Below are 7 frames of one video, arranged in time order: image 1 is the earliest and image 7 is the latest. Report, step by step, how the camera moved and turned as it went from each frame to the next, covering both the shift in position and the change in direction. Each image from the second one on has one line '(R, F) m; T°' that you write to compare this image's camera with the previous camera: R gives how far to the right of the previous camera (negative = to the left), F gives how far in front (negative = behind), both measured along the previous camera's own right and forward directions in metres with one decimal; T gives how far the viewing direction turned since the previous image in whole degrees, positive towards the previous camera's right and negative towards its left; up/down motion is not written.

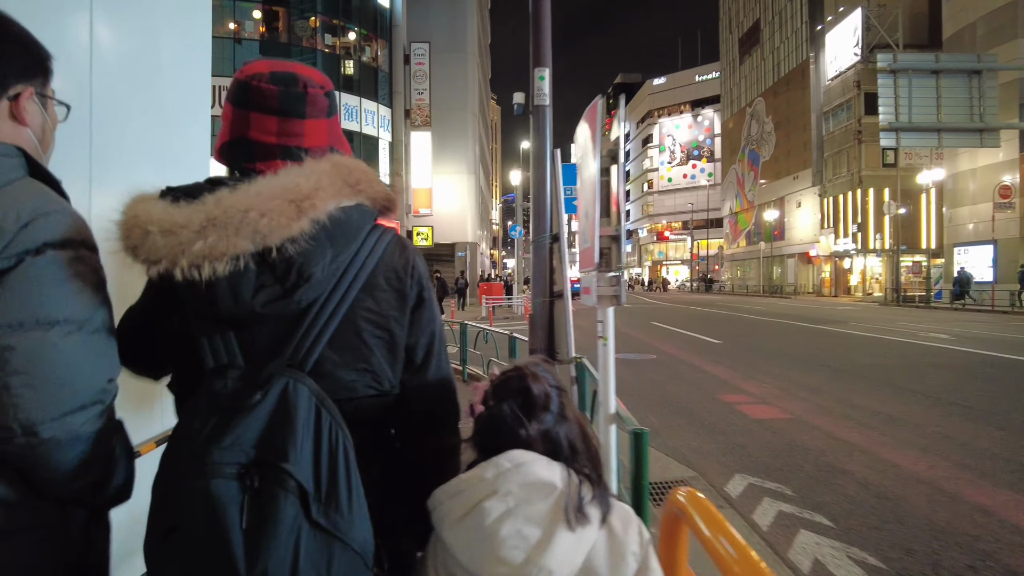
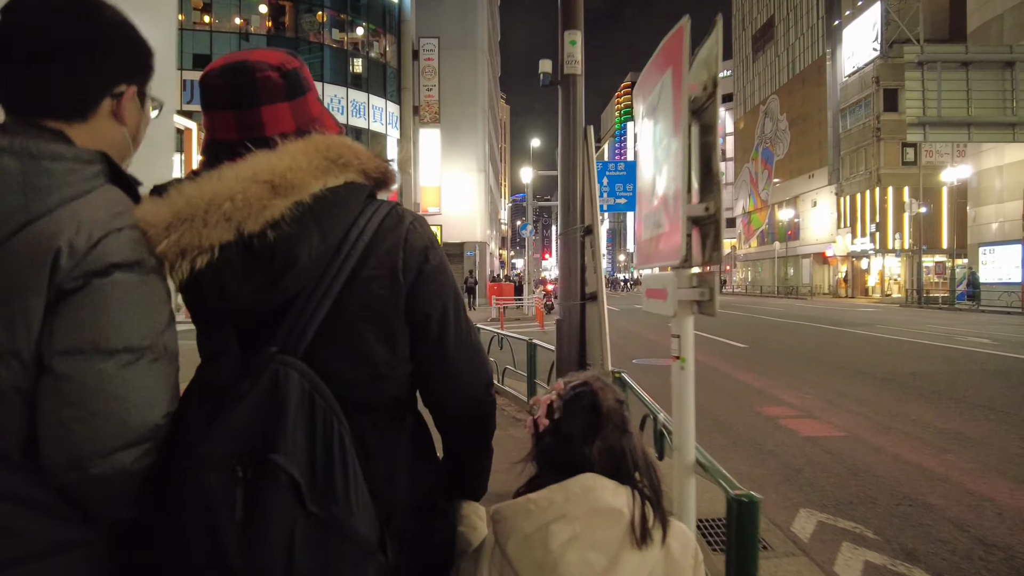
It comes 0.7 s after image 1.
(-0.1, +0.7) m; -1°
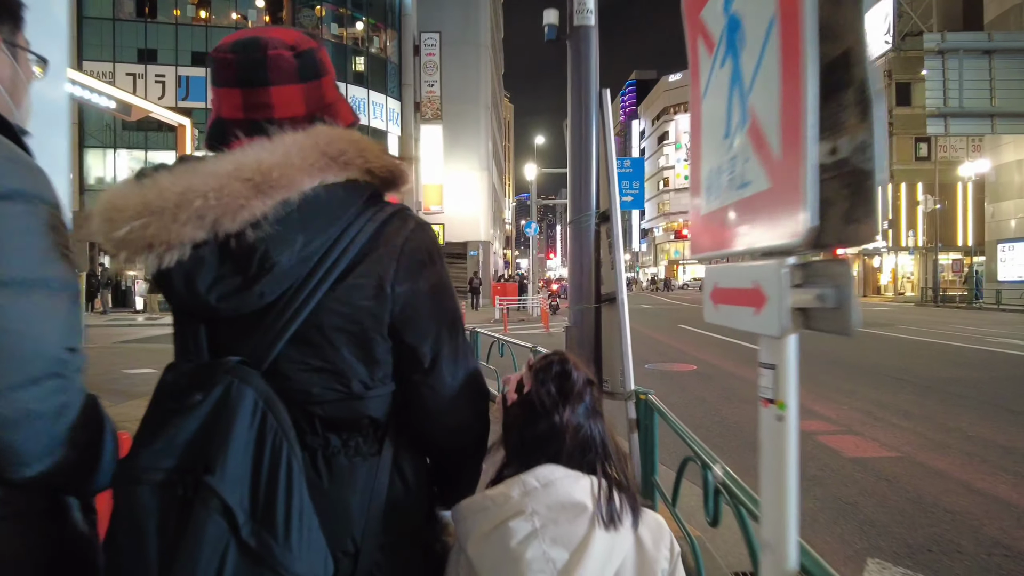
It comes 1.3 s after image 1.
(0.0, +0.7) m; 0°
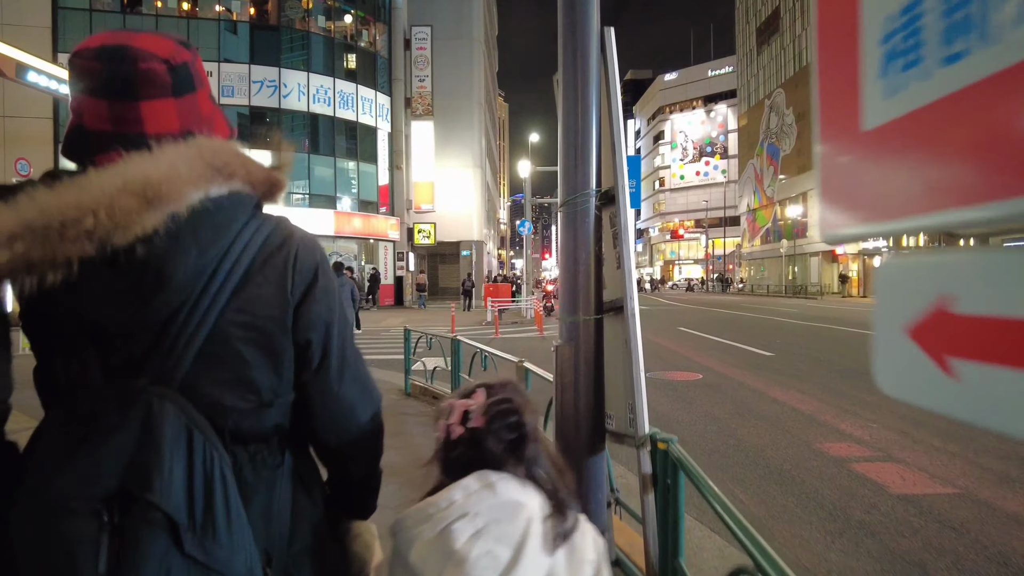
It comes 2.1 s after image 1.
(+0.1, +0.9) m; 0°
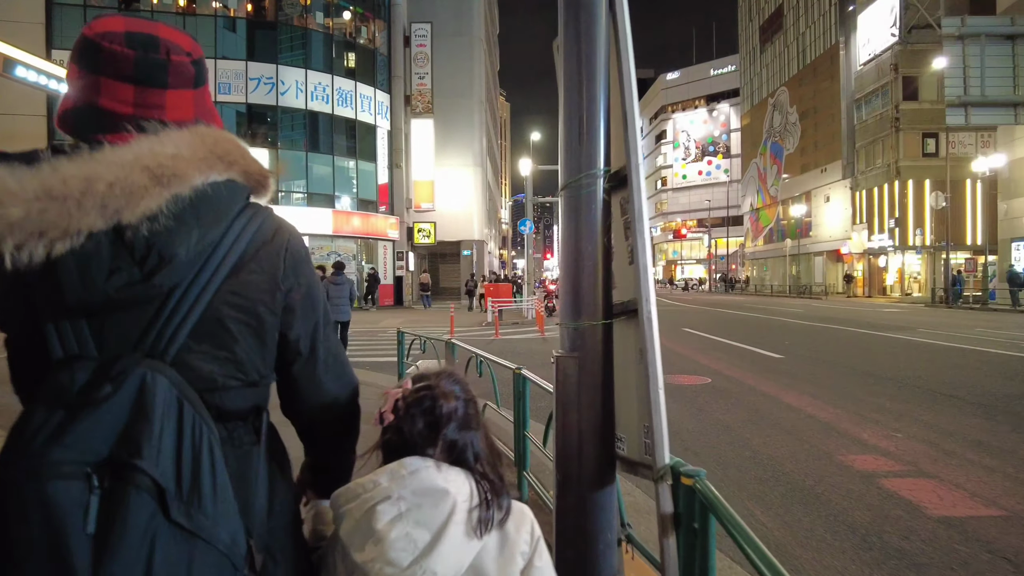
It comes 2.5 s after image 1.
(0.0, +0.4) m; 0°
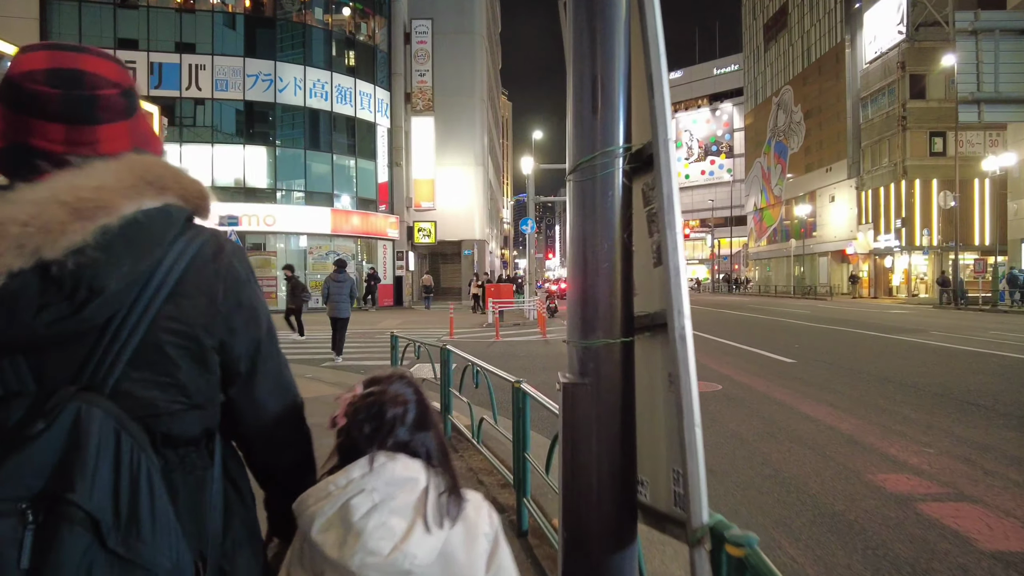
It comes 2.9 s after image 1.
(0.0, +0.4) m; 0°
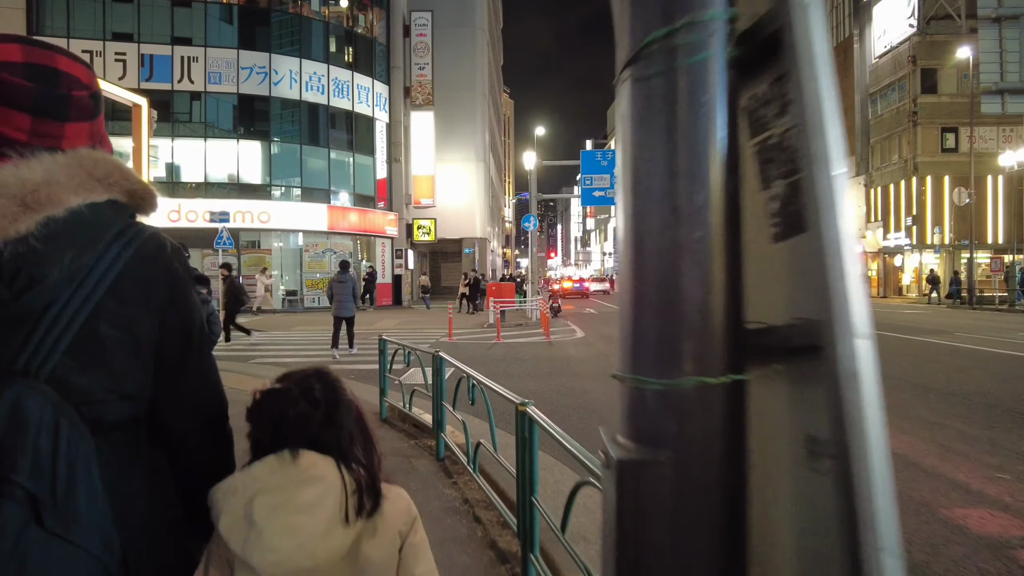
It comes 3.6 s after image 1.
(0.0, +0.8) m; 0°
